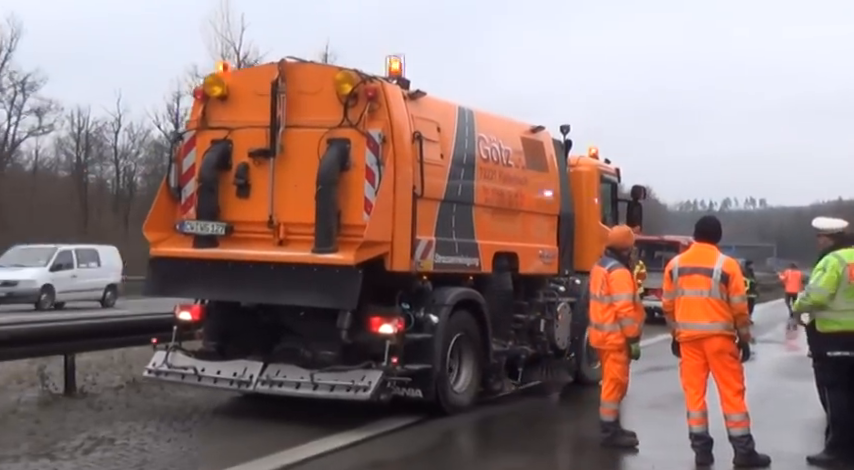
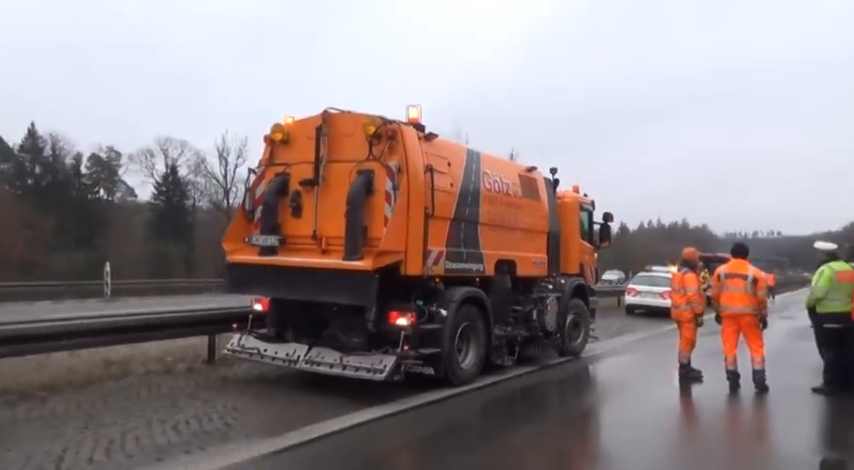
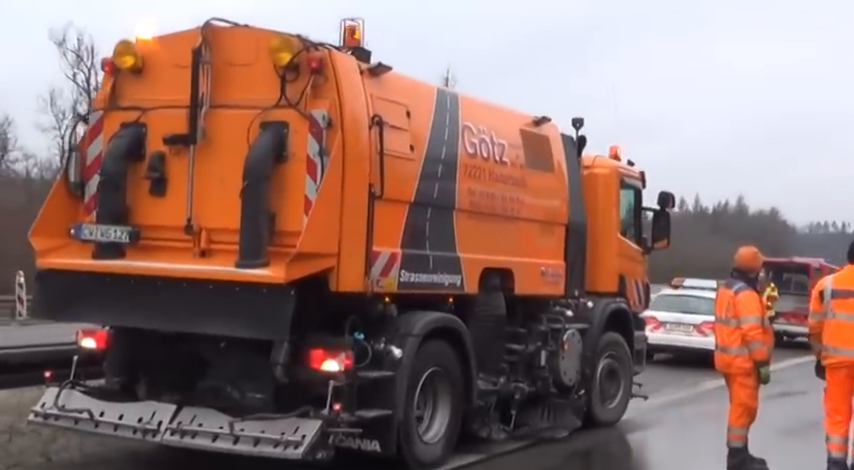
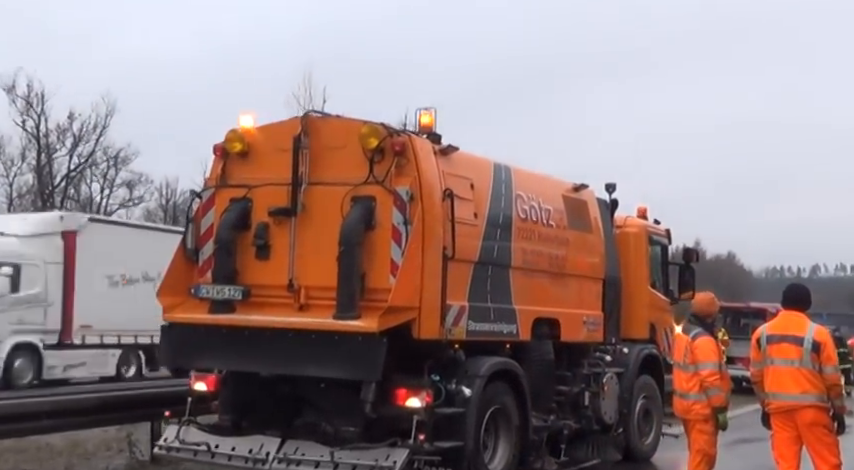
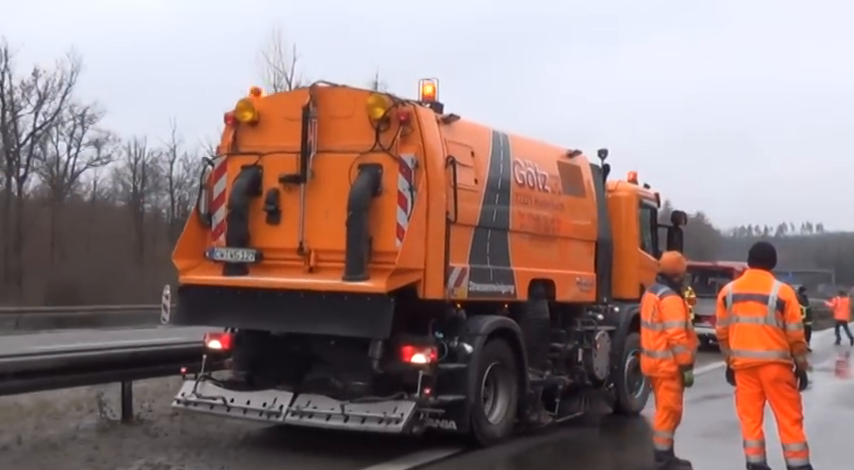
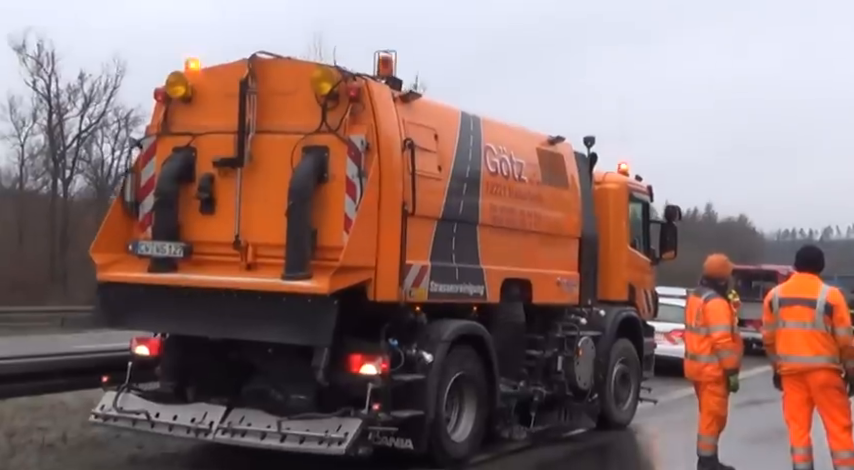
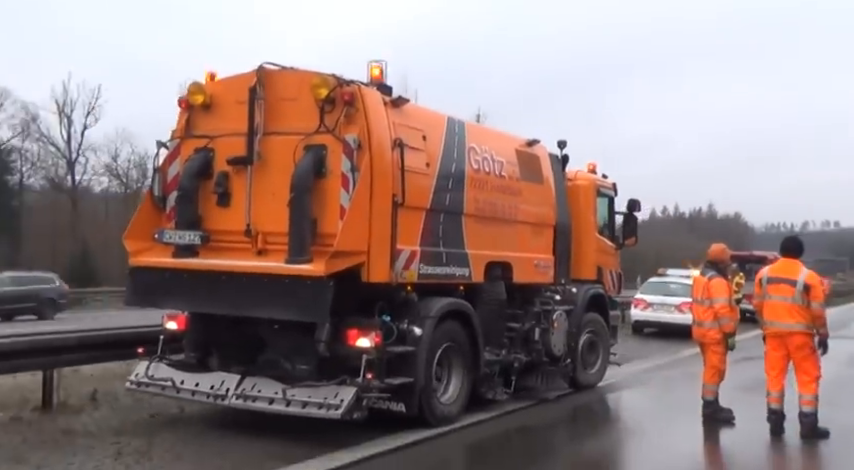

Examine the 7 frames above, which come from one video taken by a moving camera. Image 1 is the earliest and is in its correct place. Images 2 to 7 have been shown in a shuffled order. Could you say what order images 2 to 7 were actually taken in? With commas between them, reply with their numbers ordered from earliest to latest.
5, 4, 6, 3, 7, 2
